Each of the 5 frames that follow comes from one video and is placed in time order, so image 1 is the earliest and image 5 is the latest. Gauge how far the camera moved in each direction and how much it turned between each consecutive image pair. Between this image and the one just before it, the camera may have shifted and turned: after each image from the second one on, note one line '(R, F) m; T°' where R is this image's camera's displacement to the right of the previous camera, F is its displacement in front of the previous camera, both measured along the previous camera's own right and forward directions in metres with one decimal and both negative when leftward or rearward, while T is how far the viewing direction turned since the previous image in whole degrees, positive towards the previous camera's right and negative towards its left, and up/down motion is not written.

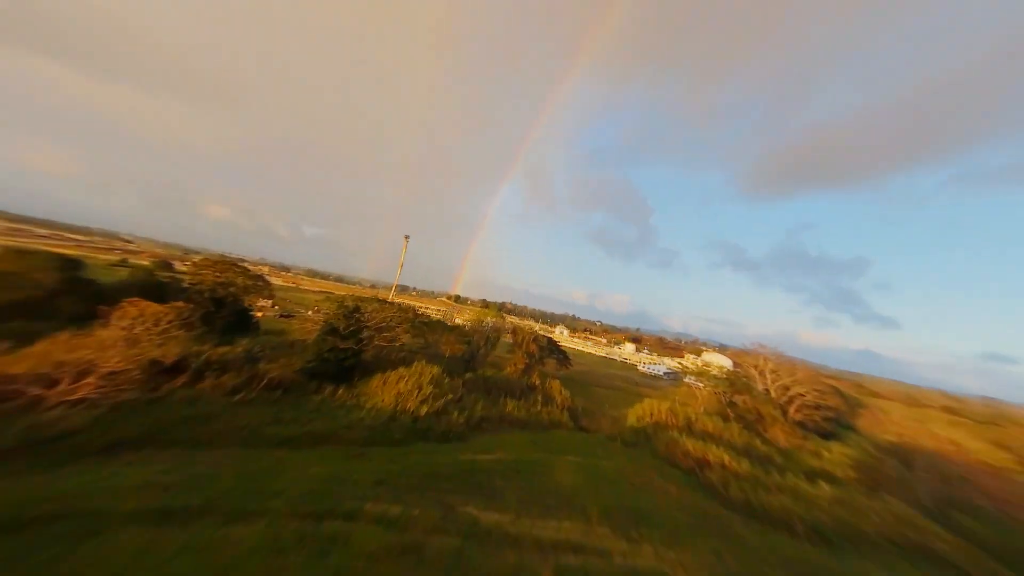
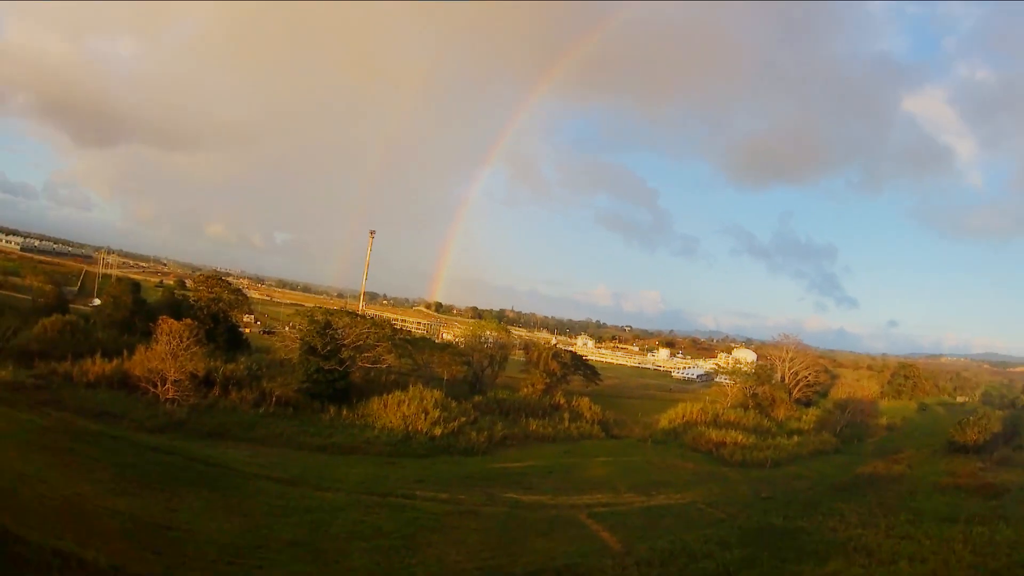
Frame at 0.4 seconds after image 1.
(+0.1, +0.3) m; -2°
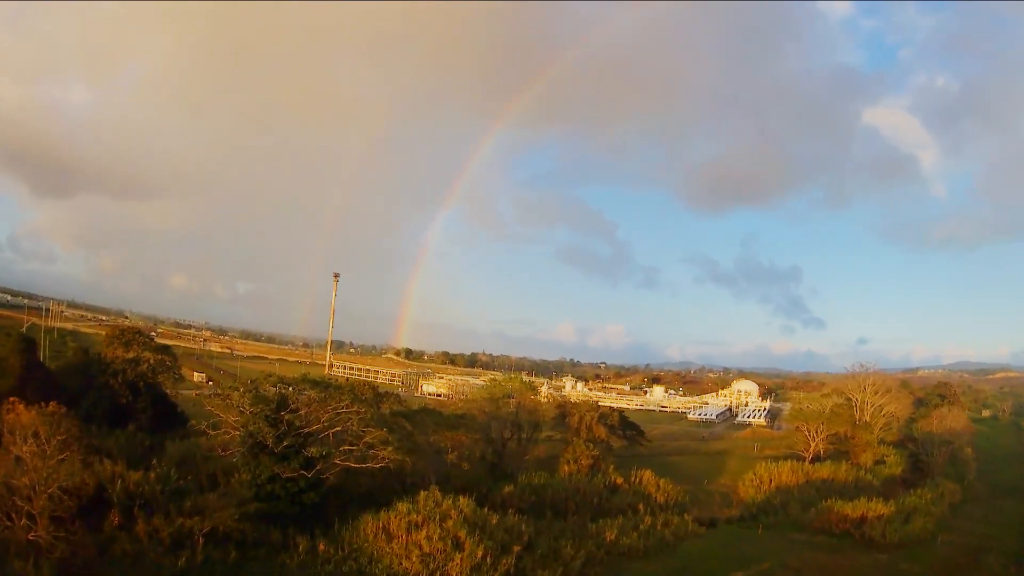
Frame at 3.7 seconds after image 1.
(-2.4, +8.2) m; +3°
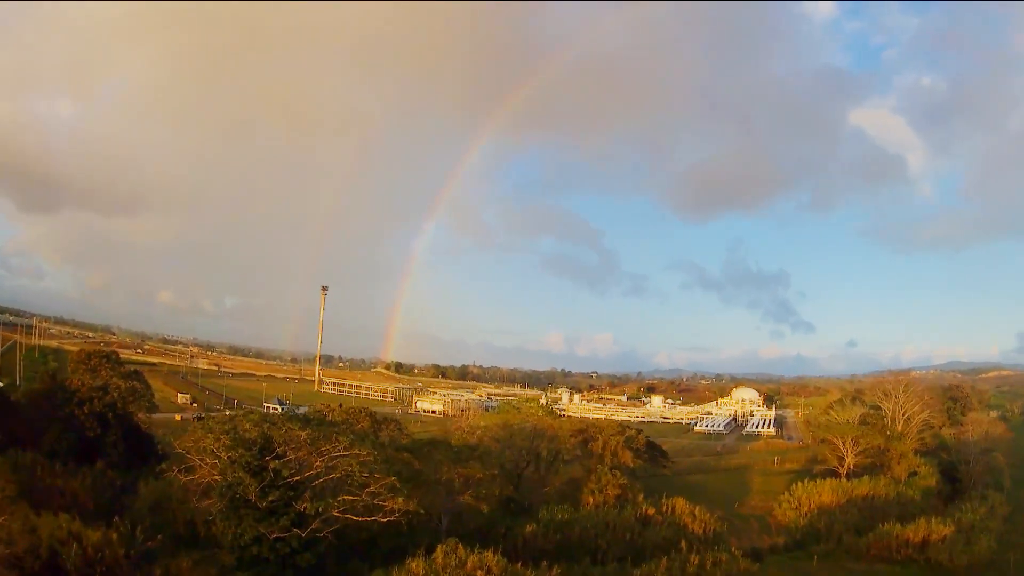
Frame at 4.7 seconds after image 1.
(-0.9, +2.3) m; +1°
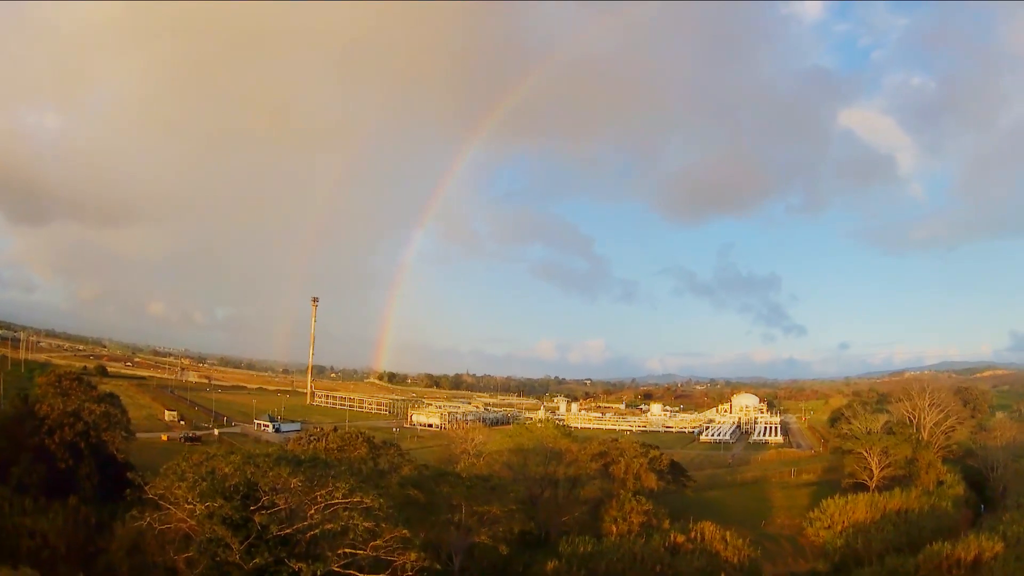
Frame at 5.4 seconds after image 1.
(-0.6, +1.7) m; +1°
